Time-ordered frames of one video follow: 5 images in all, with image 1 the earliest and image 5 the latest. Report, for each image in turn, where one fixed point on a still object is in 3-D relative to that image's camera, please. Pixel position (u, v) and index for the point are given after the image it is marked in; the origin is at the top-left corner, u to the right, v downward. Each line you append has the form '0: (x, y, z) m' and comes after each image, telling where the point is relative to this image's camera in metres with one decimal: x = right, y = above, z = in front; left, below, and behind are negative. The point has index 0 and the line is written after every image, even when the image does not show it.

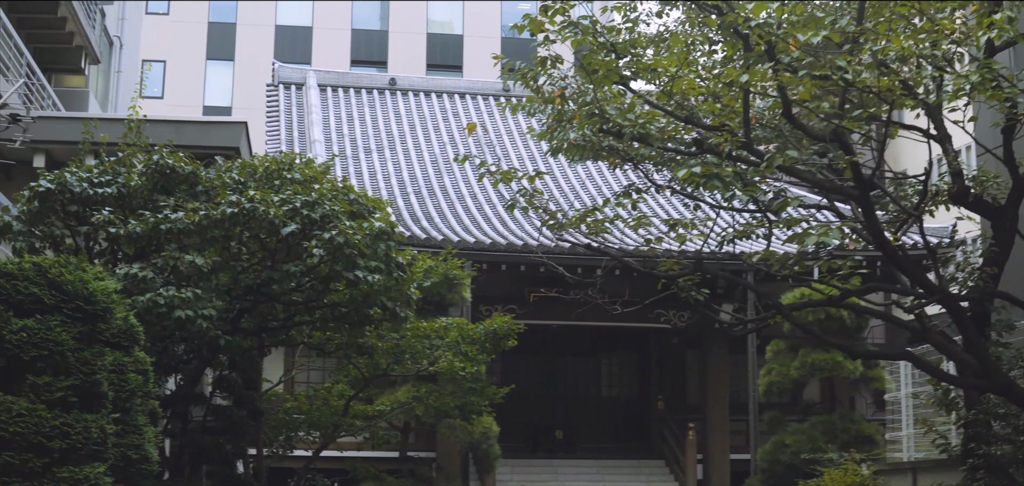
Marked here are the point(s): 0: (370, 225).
0: (-1.1, +0.1, +8.1) m
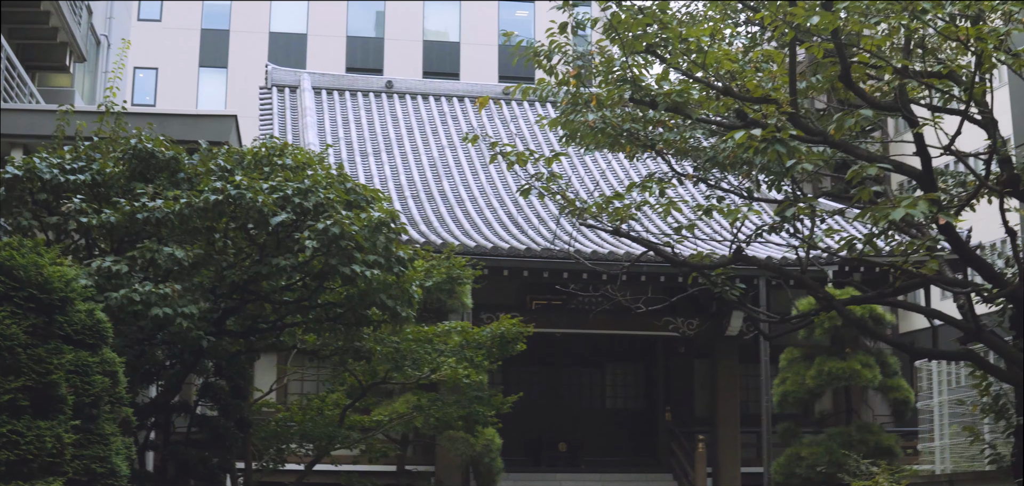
0: (-1.1, +0.2, +7.4) m
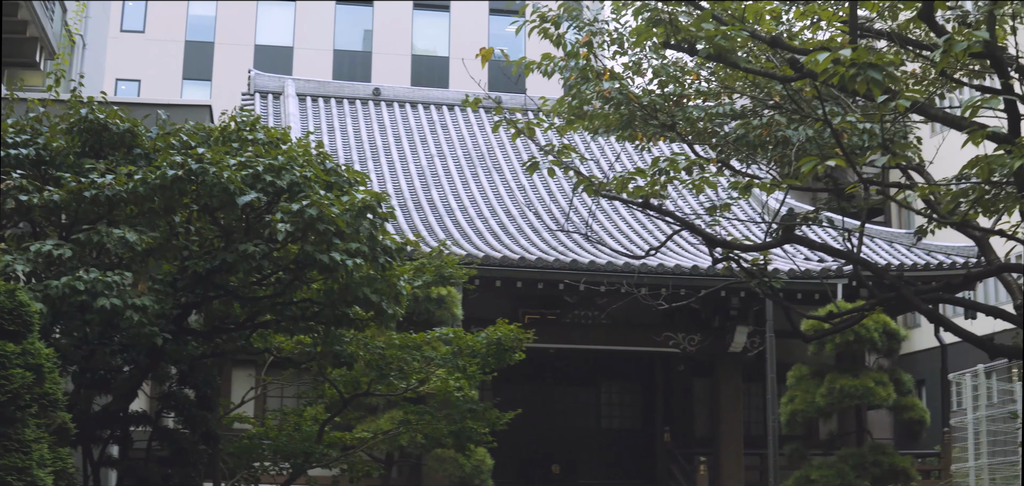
0: (-1.0, +0.3, +6.5) m
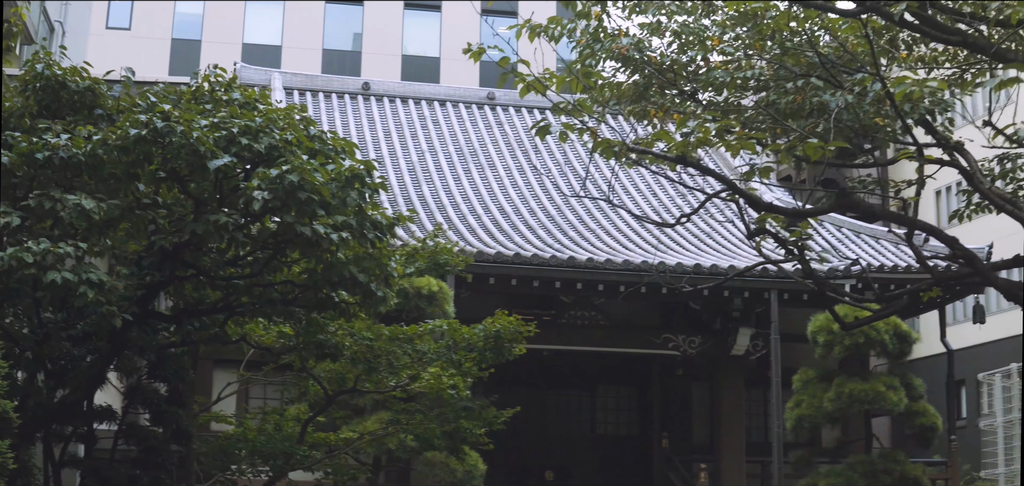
0: (-1.0, +0.4, +5.8) m
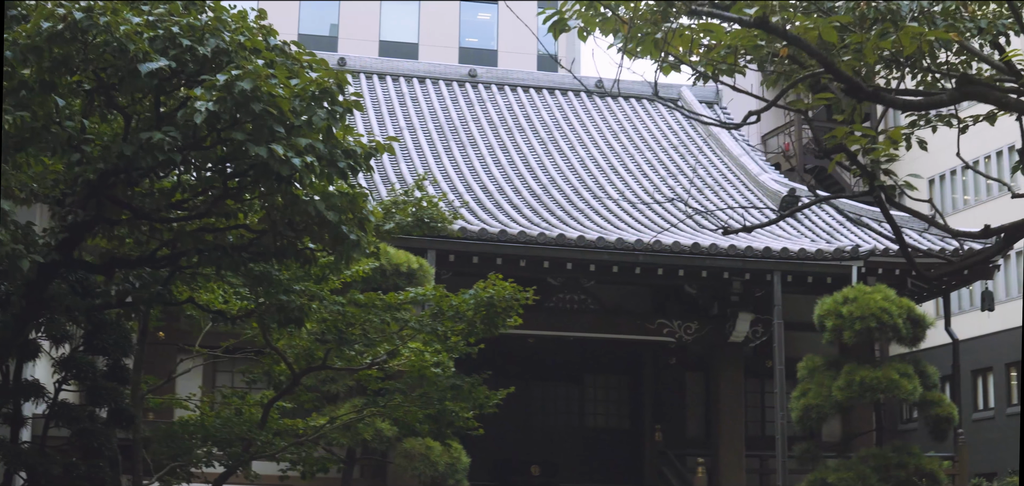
0: (-1.0, +0.8, +4.8) m
